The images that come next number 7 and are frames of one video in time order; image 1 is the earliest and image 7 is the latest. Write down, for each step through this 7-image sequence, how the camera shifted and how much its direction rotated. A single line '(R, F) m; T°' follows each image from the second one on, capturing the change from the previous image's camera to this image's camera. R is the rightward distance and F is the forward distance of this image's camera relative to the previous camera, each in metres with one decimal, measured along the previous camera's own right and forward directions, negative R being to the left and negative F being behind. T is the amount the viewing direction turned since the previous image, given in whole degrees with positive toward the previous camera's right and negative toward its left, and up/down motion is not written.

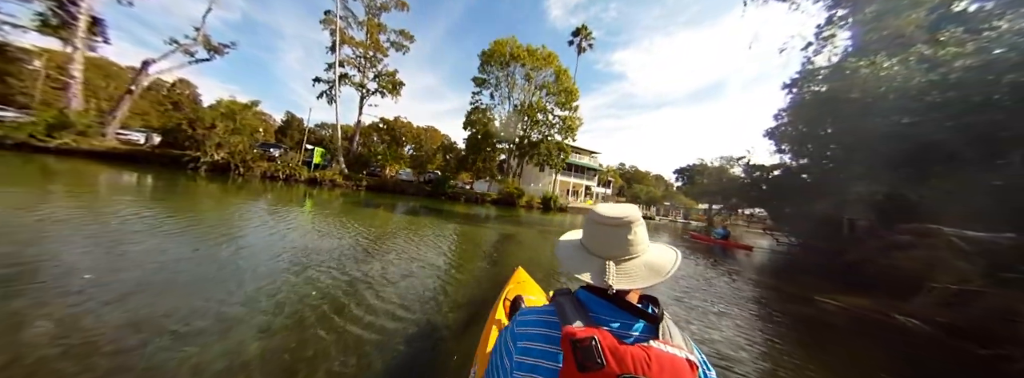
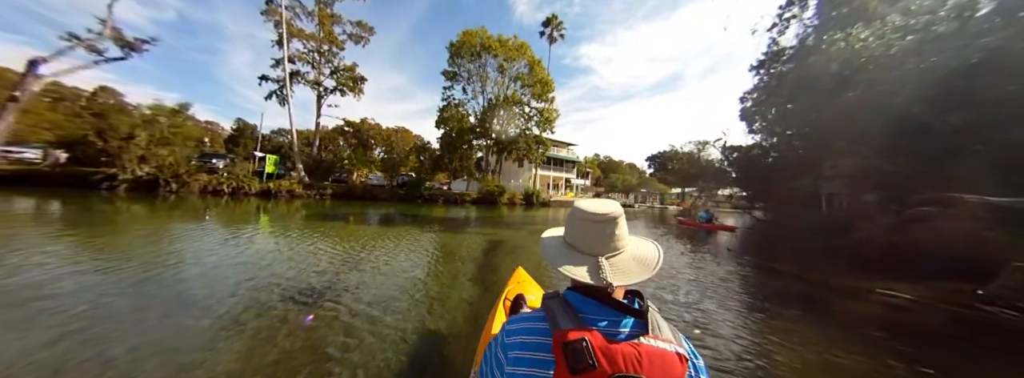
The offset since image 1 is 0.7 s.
(-0.1, +0.7) m; +5°
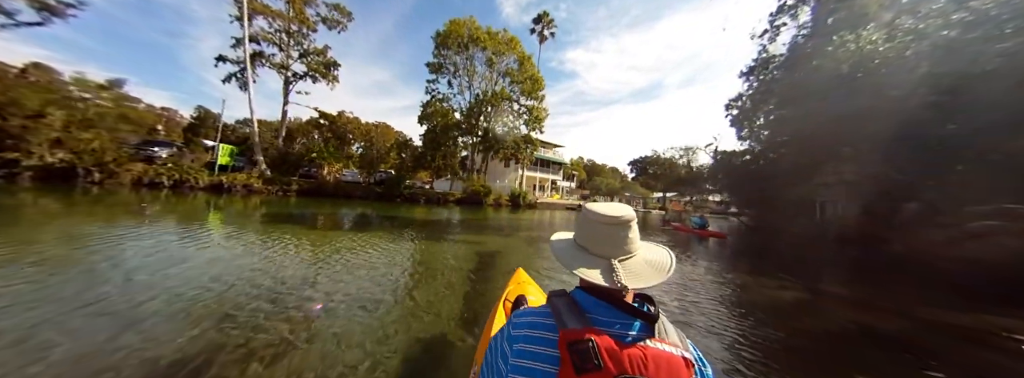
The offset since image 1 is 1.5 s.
(-0.2, +0.8) m; +4°
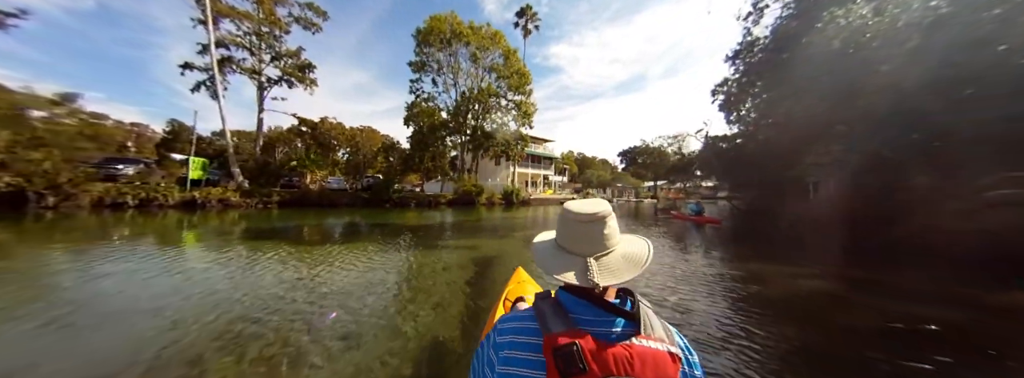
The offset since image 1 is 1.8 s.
(0.0, +0.3) m; +2°
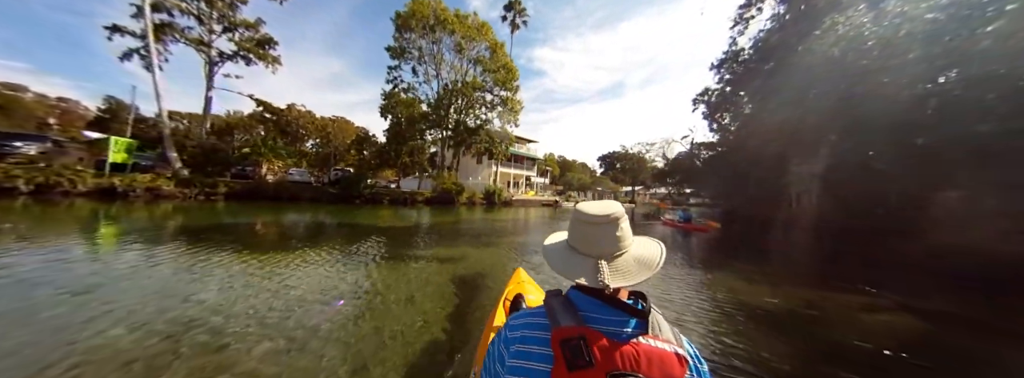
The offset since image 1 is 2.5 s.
(-0.2, +0.7) m; +5°
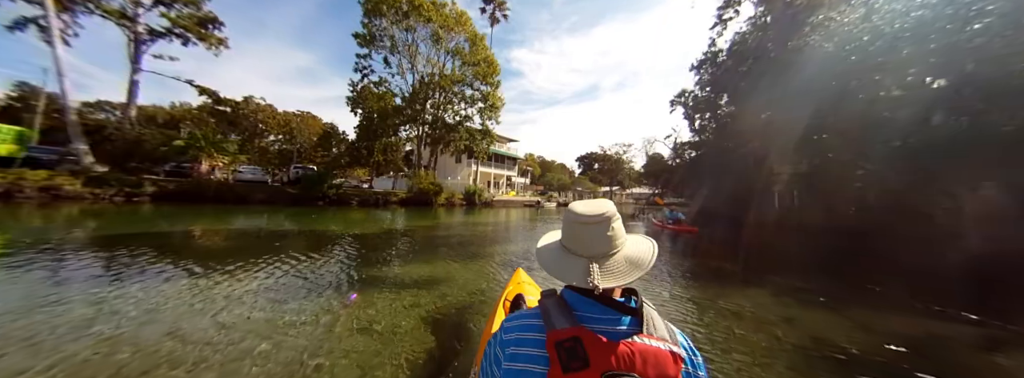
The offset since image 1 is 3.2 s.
(-0.2, +0.7) m; +5°
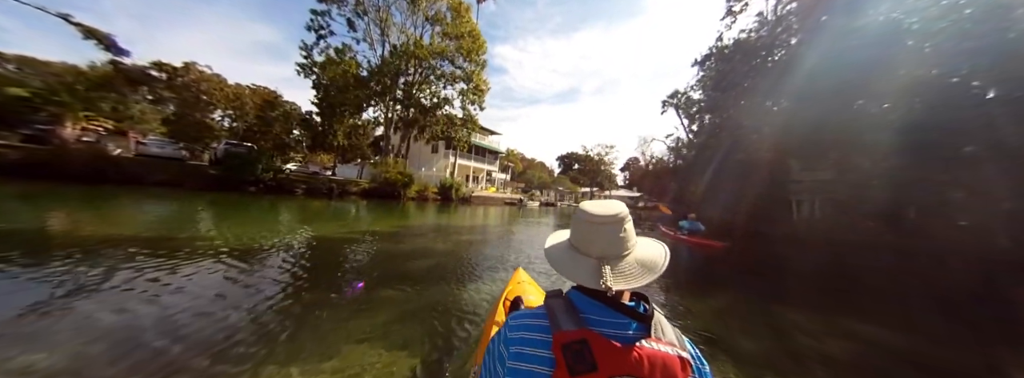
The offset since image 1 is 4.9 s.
(-0.3, +1.8) m; +5°
